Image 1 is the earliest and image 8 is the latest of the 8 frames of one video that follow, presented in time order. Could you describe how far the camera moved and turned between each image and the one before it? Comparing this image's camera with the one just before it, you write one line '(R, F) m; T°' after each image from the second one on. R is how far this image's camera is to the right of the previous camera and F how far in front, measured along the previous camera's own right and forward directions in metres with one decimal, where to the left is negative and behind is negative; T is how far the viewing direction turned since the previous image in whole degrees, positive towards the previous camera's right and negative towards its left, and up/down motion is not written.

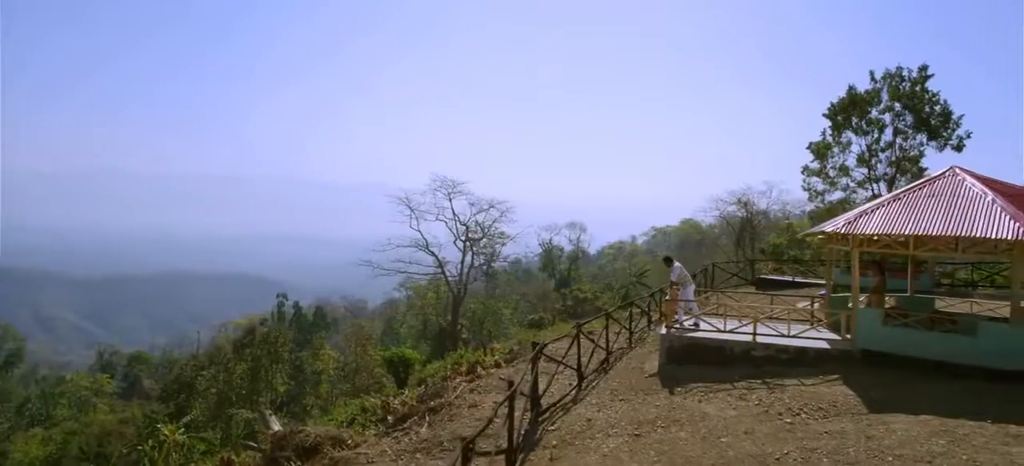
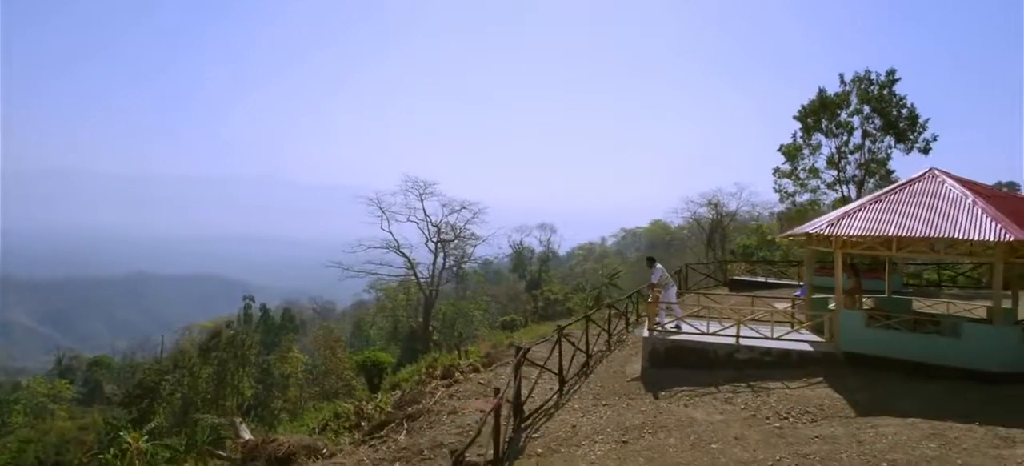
(-0.2, +0.3) m; +3°
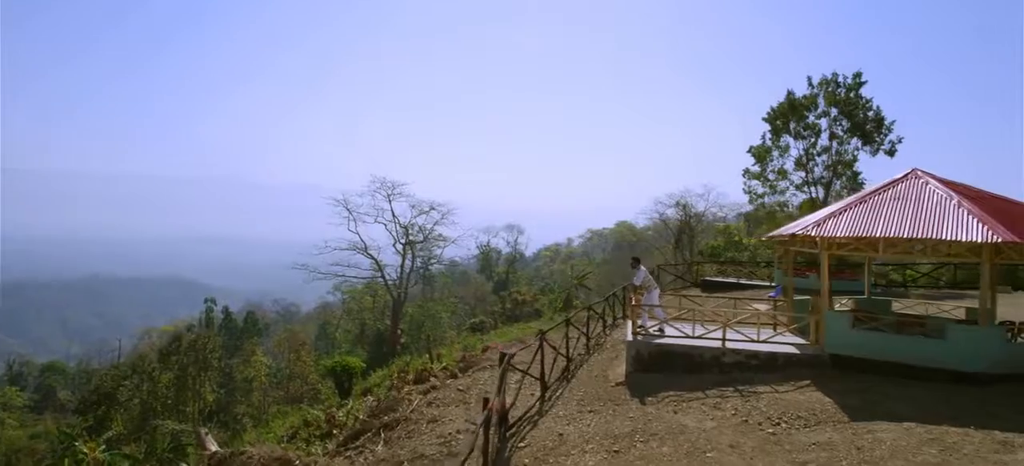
(-0.2, +0.4) m; +3°
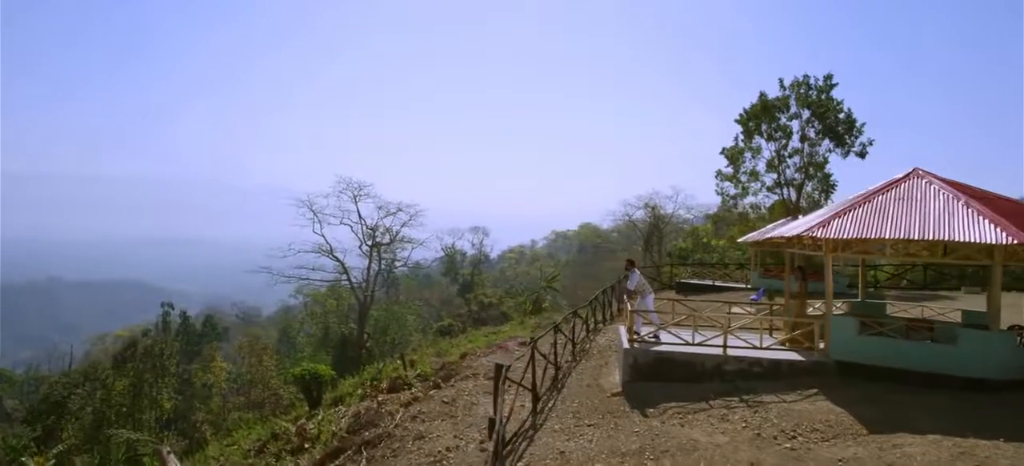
(-0.4, +0.7) m; +3°
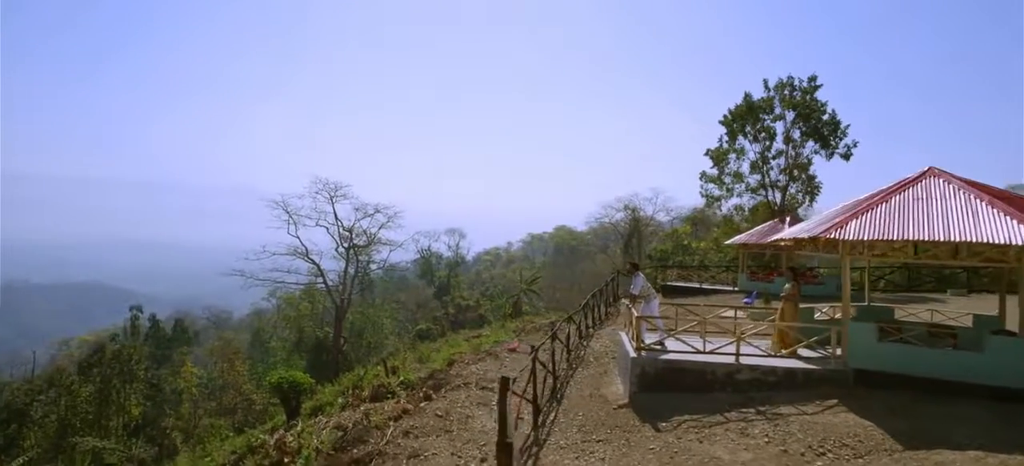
(-0.4, +0.7) m; +2°
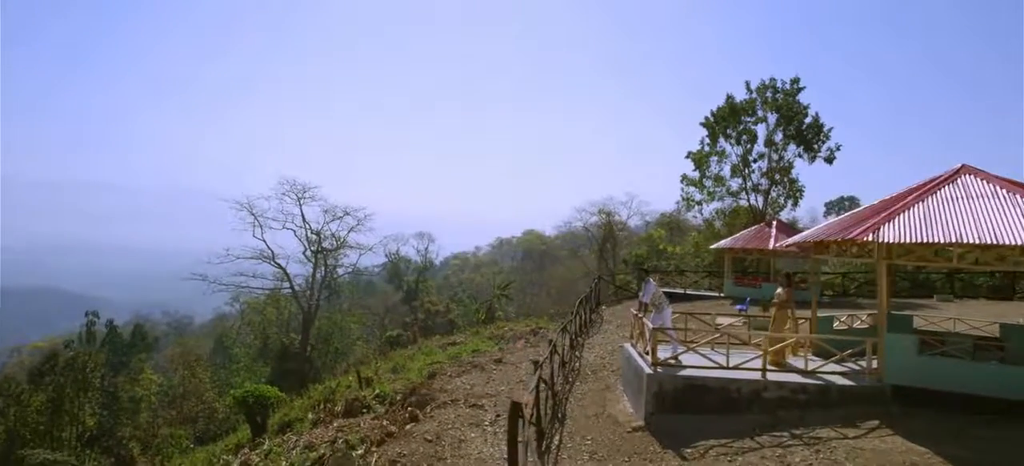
(-0.4, +1.1) m; +3°
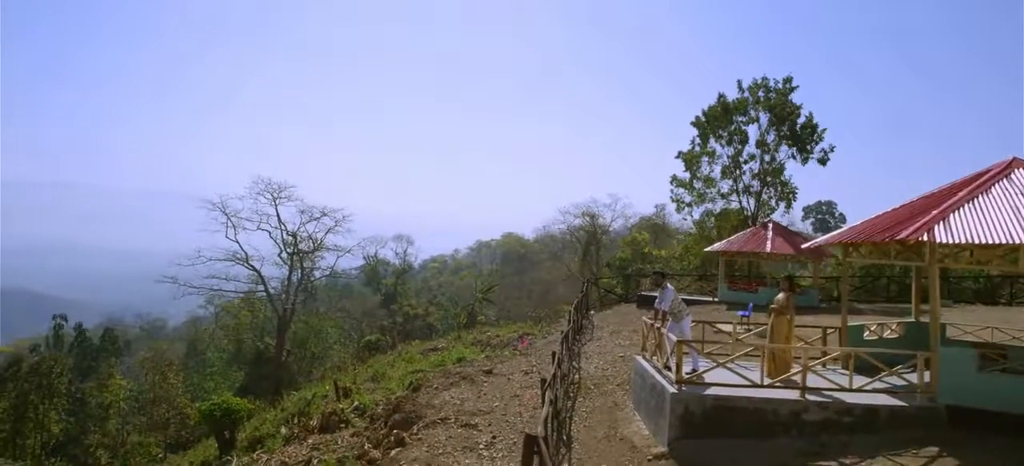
(-0.3, +1.2) m; +2°
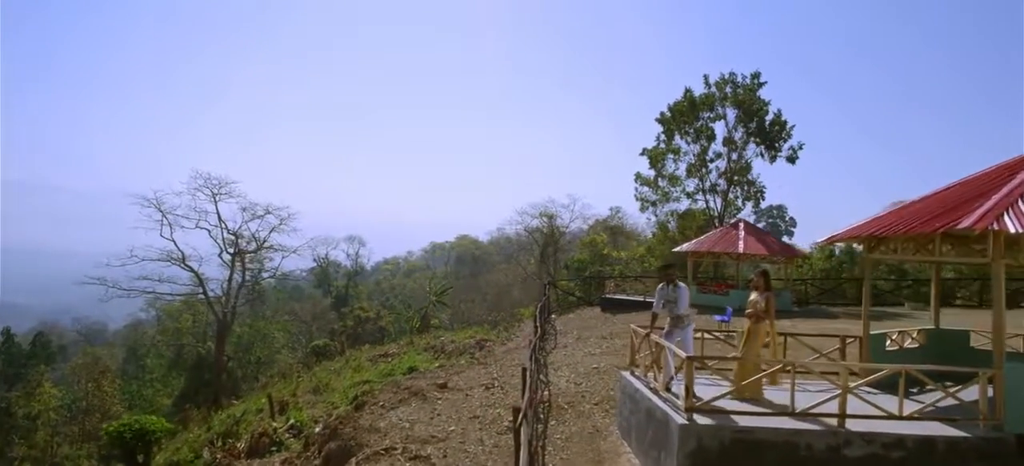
(-0.1, +1.8) m; +4°
